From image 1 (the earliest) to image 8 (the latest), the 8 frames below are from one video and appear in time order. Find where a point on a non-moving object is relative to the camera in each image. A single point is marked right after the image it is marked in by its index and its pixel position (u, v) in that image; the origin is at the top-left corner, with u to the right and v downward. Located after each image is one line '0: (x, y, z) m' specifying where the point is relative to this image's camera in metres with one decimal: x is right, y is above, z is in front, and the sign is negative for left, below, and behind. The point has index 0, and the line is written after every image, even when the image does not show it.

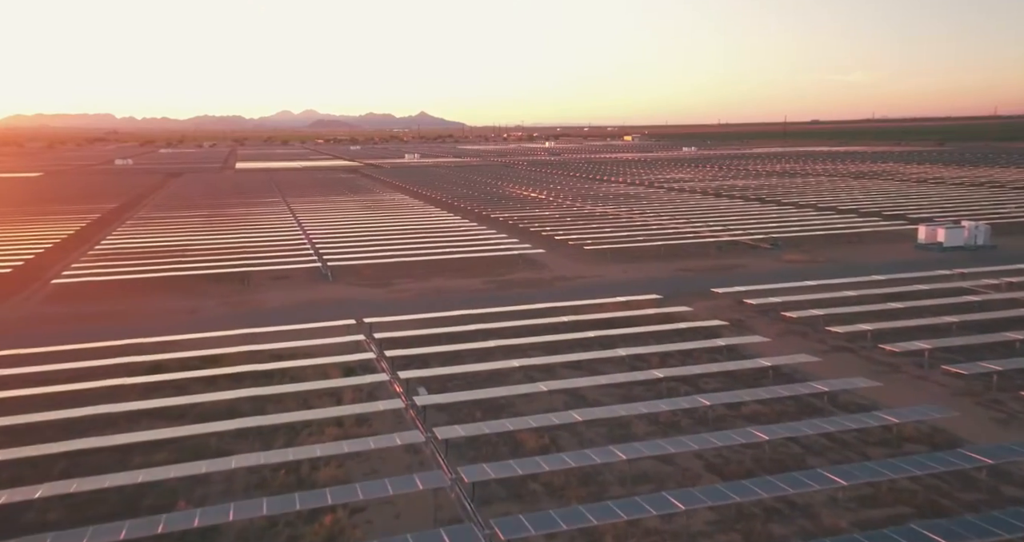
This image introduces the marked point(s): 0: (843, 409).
0: (+4.8, -2.0, +12.0) m
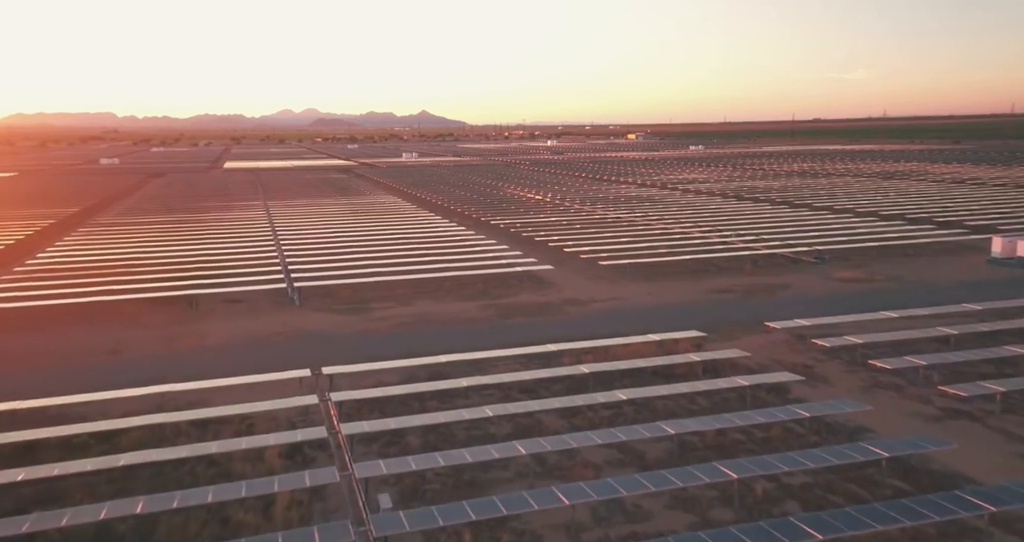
0: (+4.8, -2.5, +8.1) m
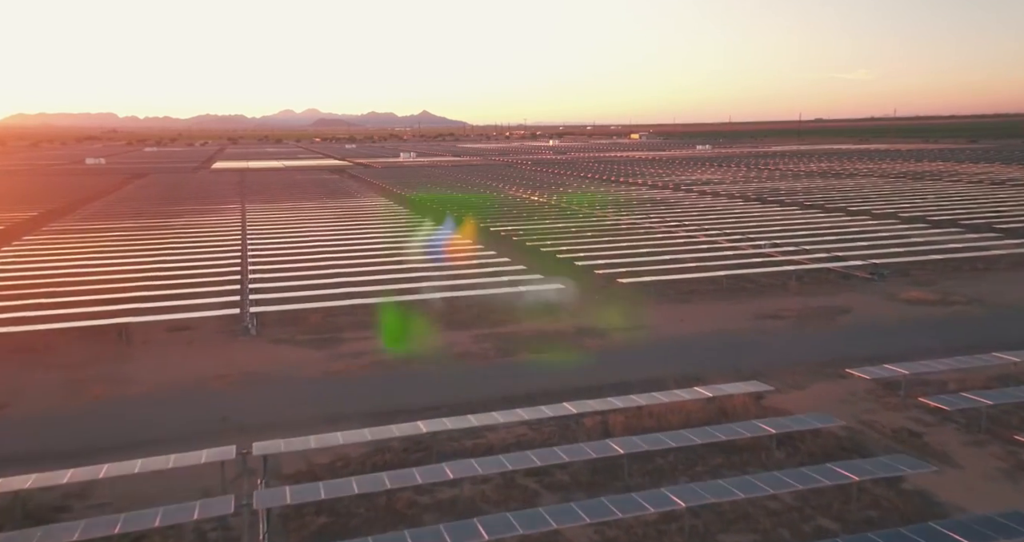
0: (+4.9, -3.0, +4.4) m
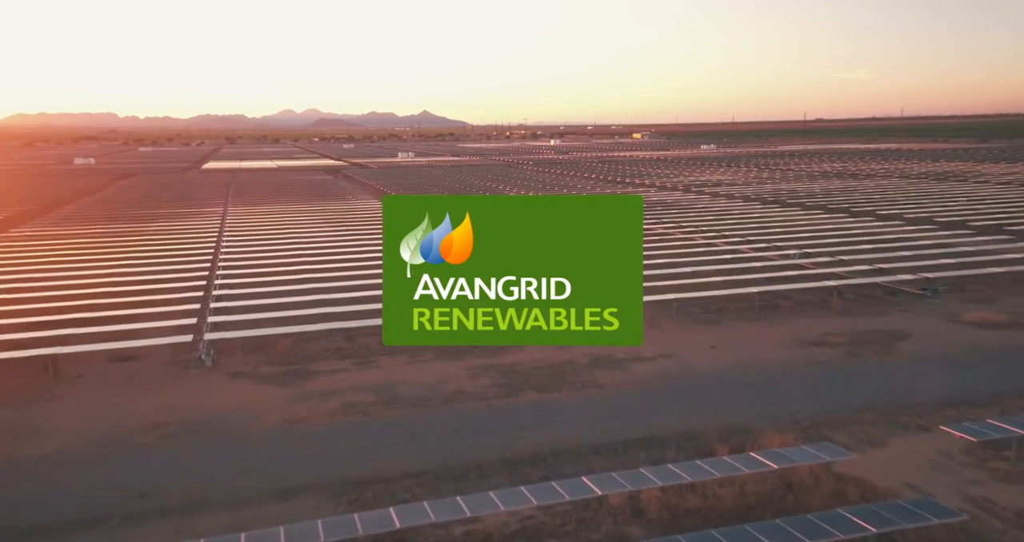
0: (+4.9, -3.3, +1.9) m
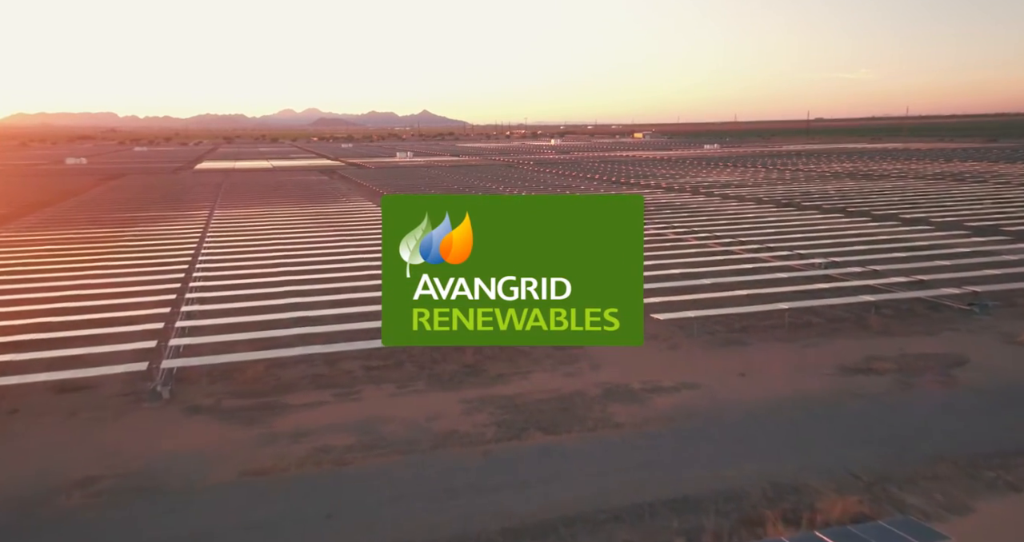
0: (+5.0, -3.6, +0.1) m
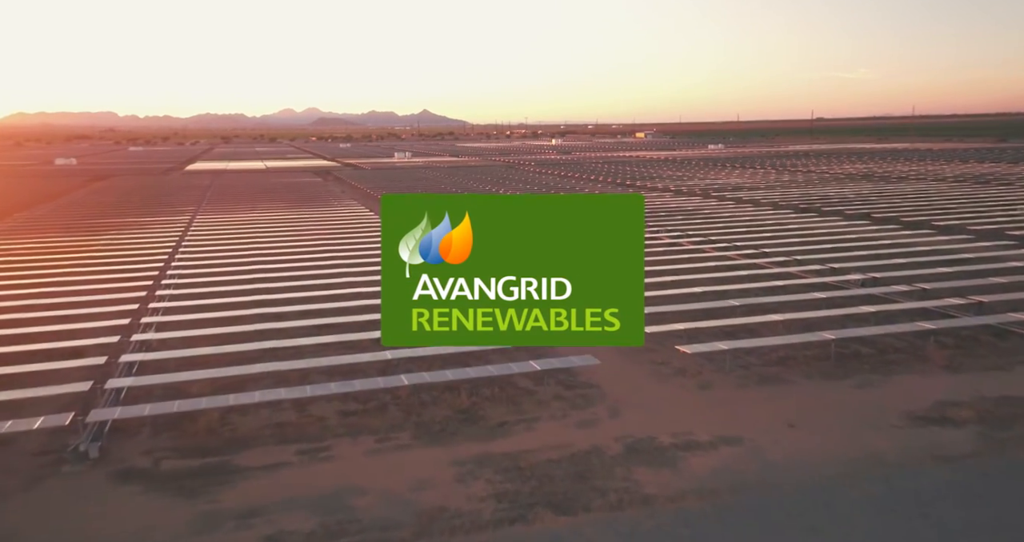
0: (+5.0, -4.0, -2.1) m
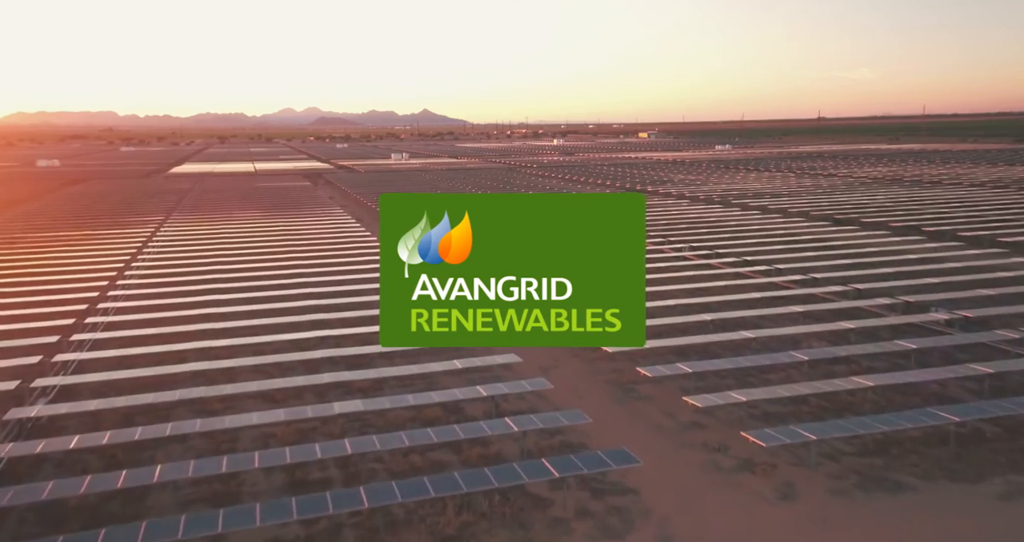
0: (+5.1, -4.7, -5.7) m
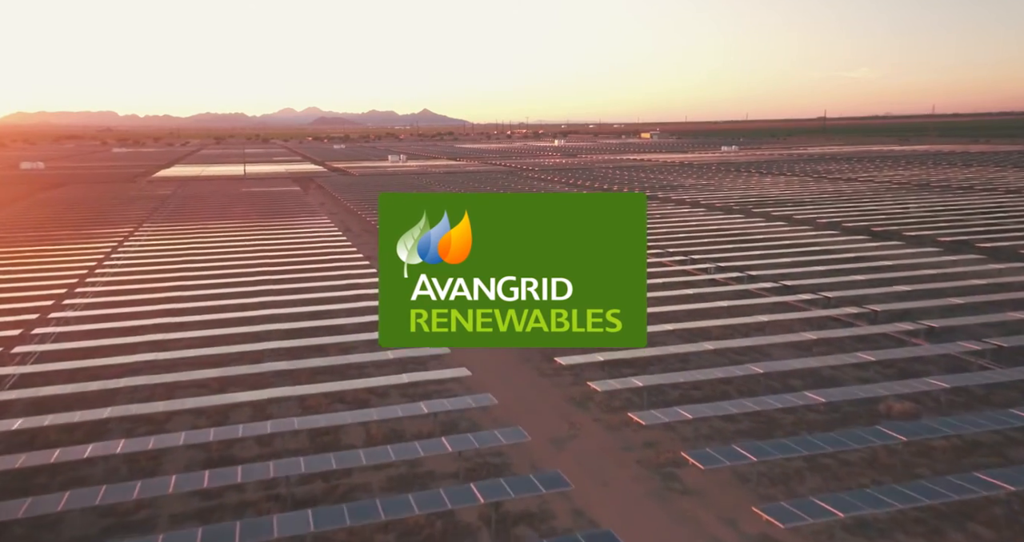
0: (+5.2, -5.3, -8.6) m
